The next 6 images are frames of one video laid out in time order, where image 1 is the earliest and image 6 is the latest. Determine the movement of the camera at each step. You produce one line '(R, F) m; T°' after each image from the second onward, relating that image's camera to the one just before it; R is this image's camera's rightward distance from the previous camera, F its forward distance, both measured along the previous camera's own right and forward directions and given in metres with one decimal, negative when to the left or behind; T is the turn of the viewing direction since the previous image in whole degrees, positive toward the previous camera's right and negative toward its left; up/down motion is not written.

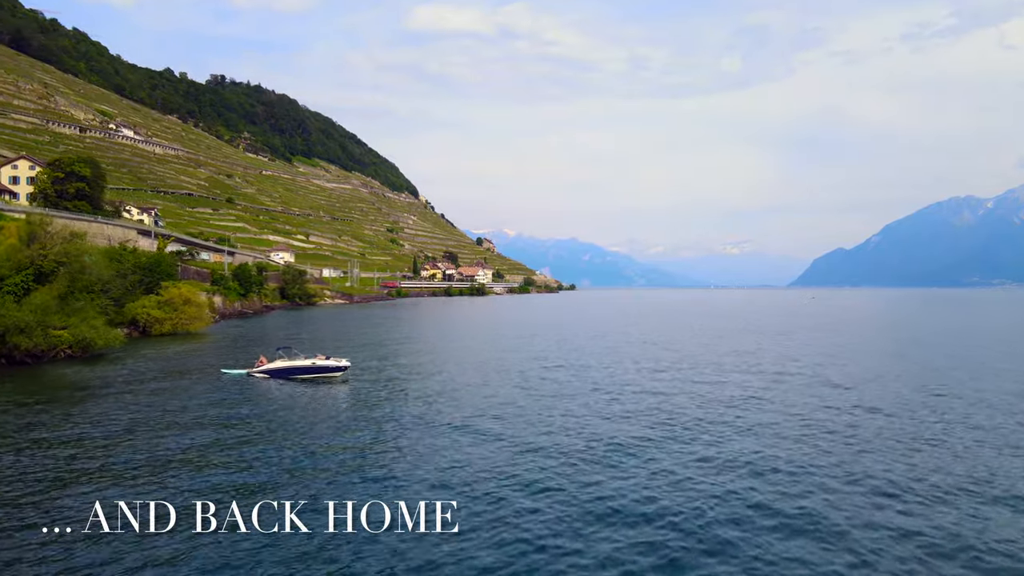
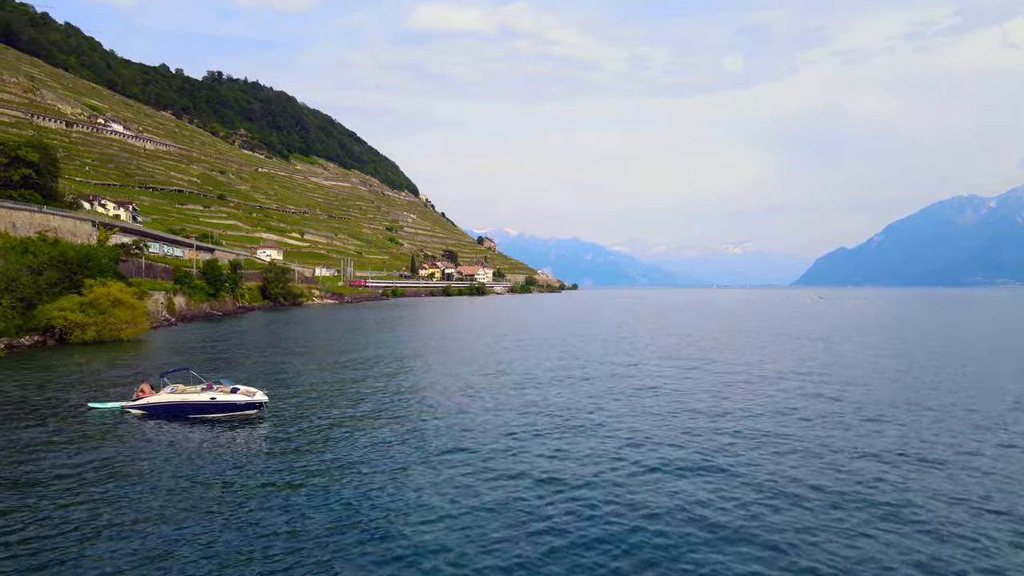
(+0.2, +7.6) m; 0°
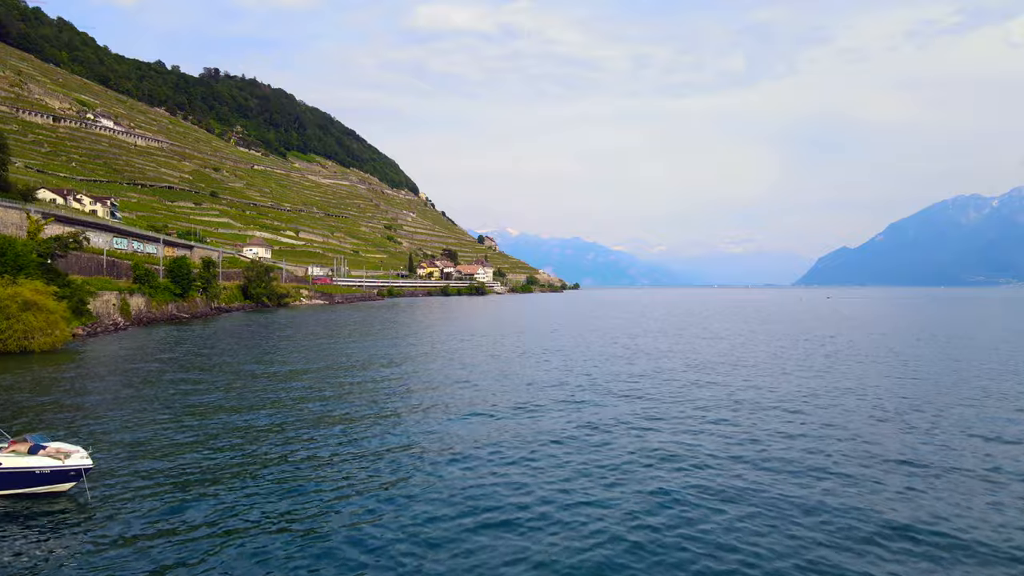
(+0.3, +6.4) m; 0°
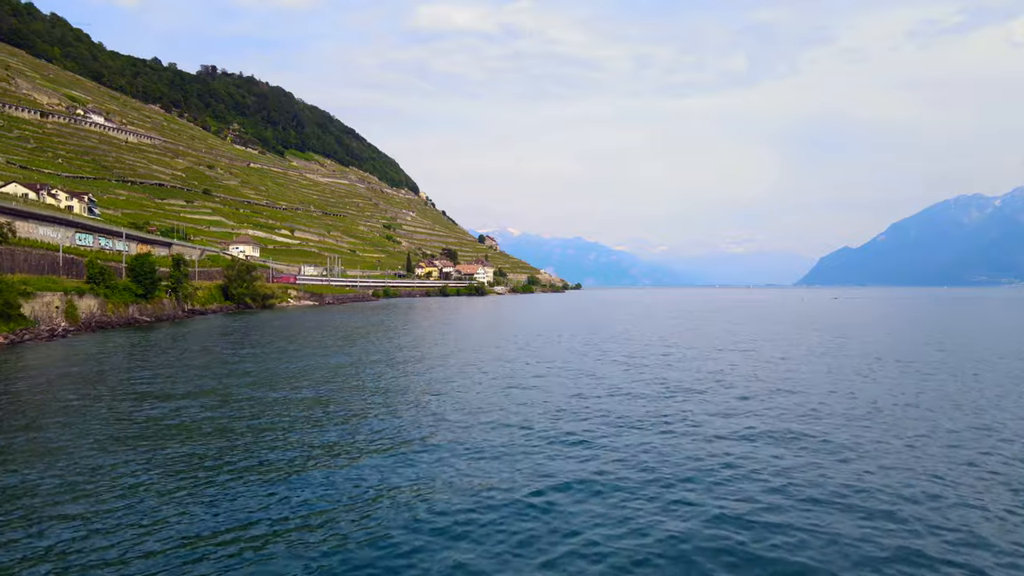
(+0.2, +5.9) m; 0°
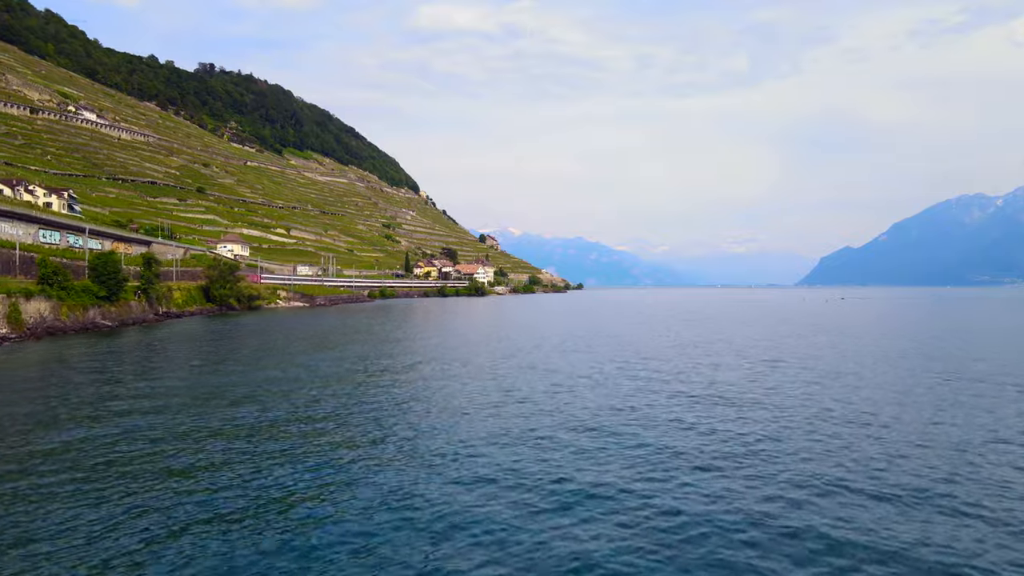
(+0.1, +4.9) m; 0°
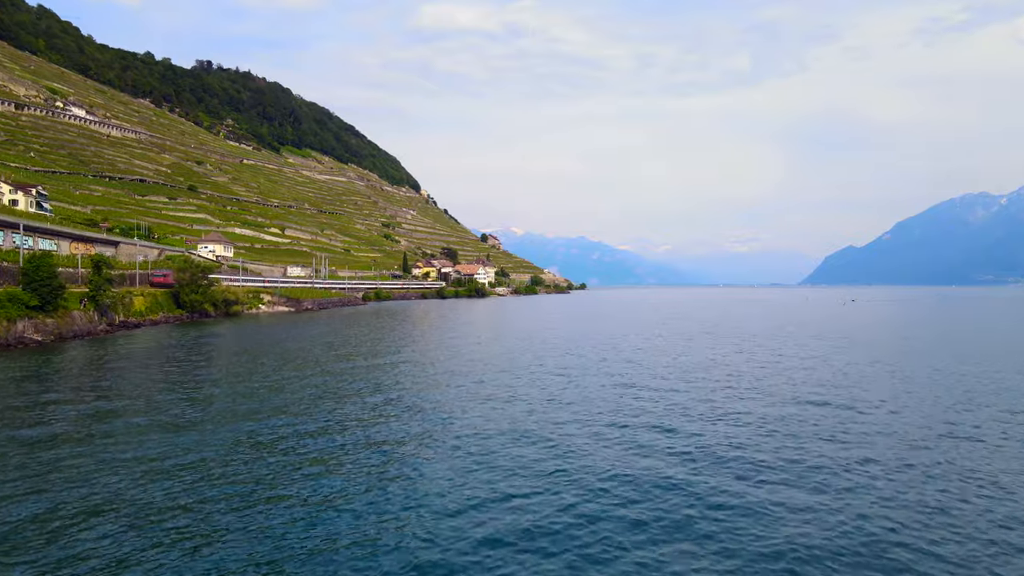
(+0.2, +7.0) m; 0°
